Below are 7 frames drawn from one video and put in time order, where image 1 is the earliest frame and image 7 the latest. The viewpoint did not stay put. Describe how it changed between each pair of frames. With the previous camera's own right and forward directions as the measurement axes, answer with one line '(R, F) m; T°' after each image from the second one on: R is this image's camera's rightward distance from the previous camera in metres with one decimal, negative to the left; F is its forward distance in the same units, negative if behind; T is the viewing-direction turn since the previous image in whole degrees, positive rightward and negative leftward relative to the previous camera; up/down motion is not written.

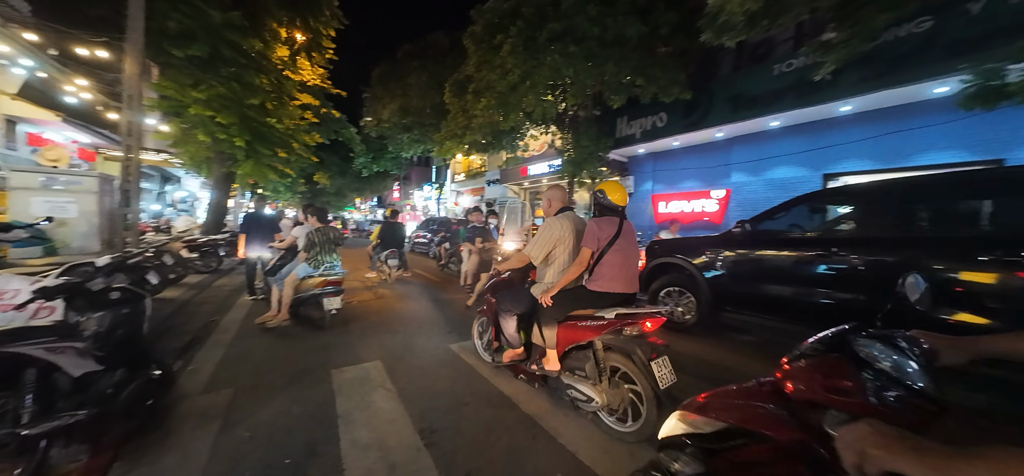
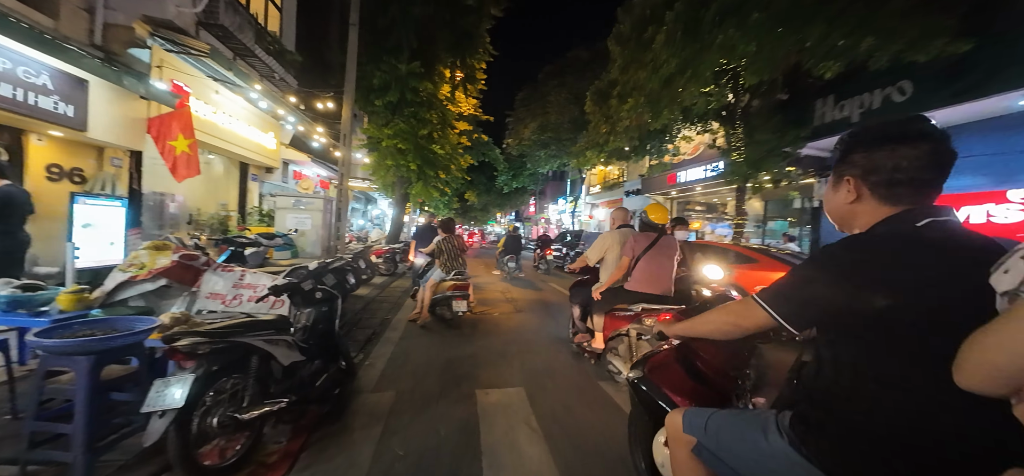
(-0.2, +0.3) m; -22°
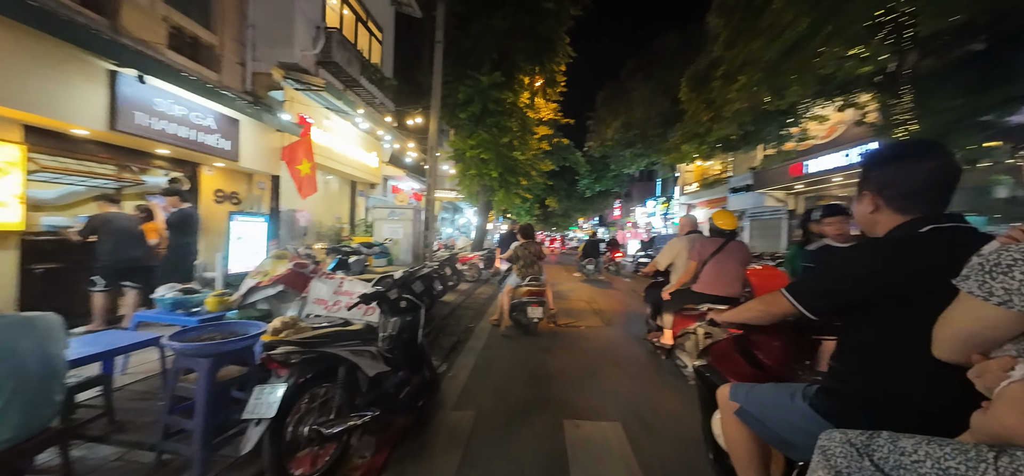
(-0.1, +0.3) m; -13°
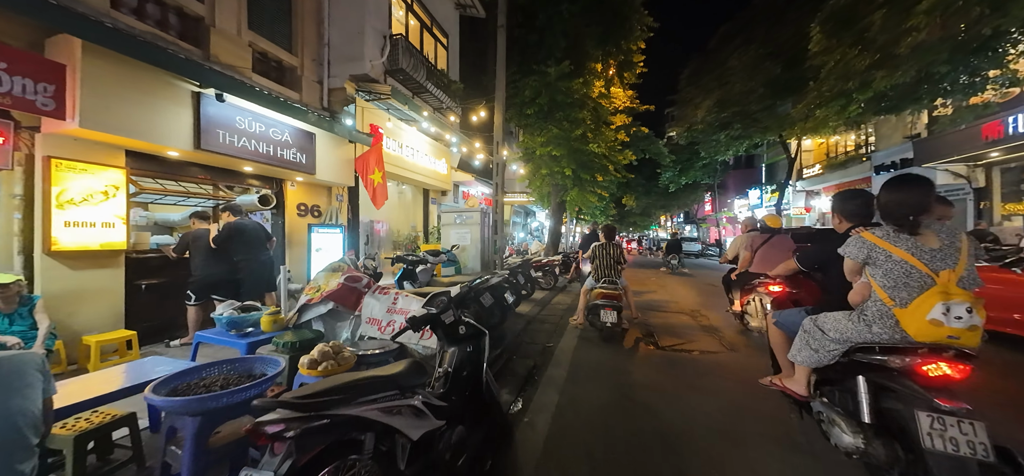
(-0.1, +0.9) m; -12°
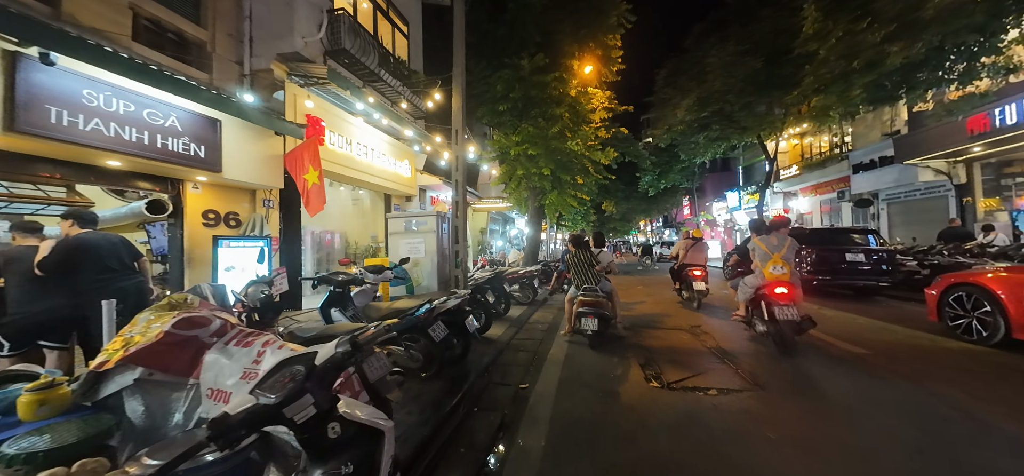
(+0.3, +1.2) m; +3°
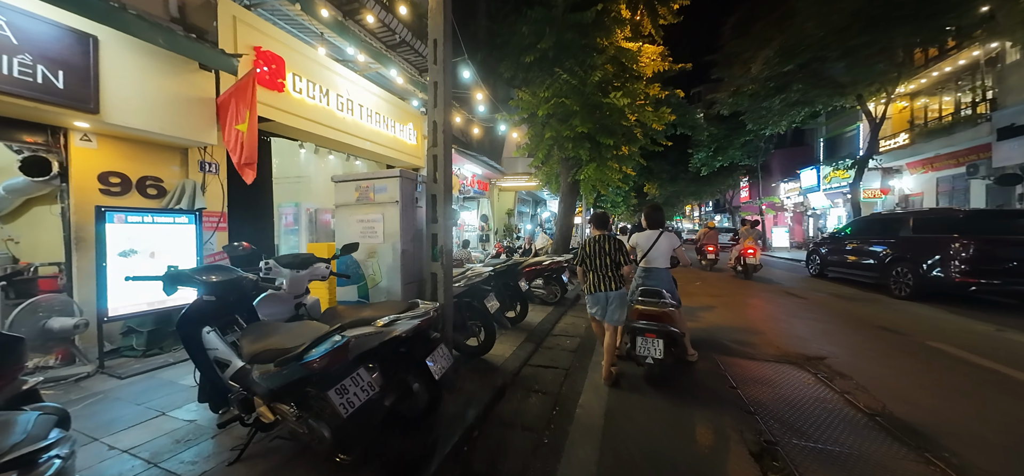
(+0.3, +2.0) m; -6°
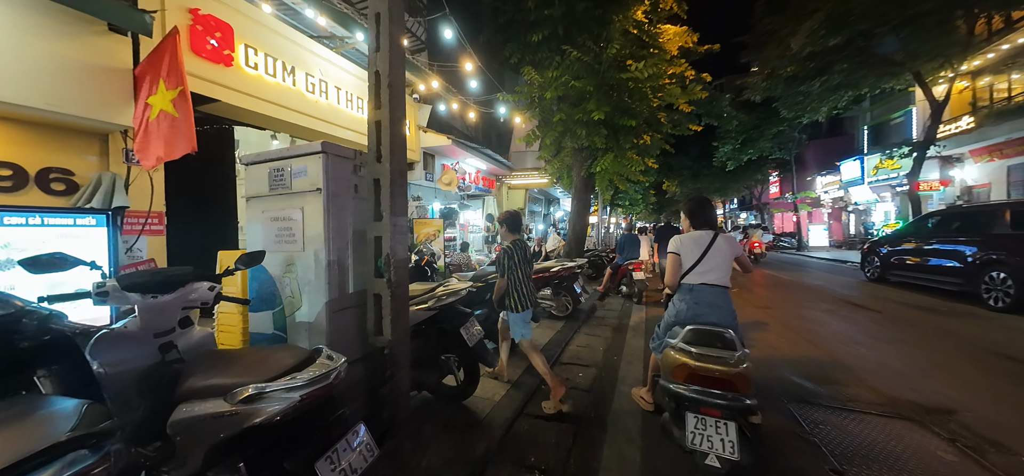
(+0.2, +1.1) m; -2°
